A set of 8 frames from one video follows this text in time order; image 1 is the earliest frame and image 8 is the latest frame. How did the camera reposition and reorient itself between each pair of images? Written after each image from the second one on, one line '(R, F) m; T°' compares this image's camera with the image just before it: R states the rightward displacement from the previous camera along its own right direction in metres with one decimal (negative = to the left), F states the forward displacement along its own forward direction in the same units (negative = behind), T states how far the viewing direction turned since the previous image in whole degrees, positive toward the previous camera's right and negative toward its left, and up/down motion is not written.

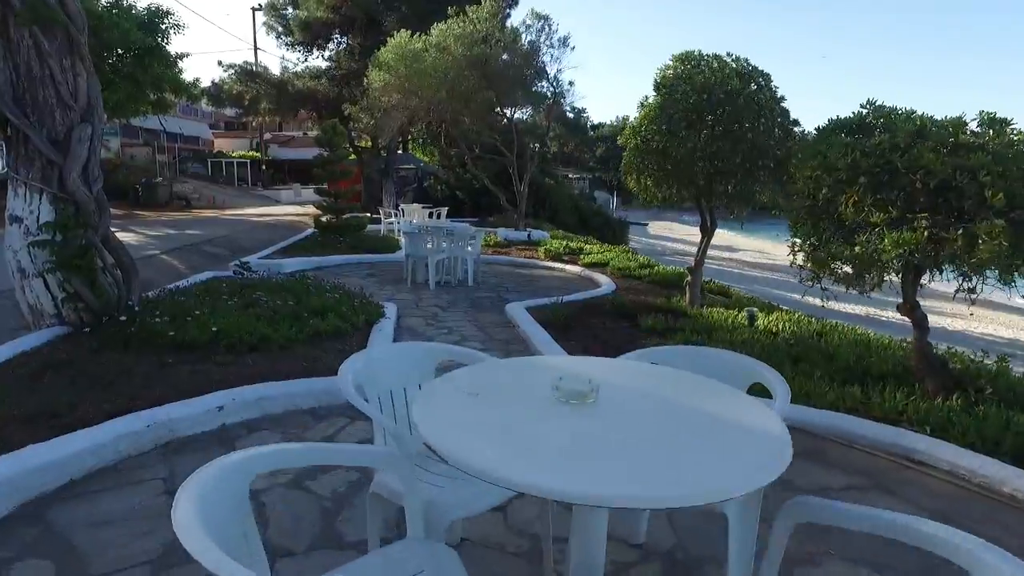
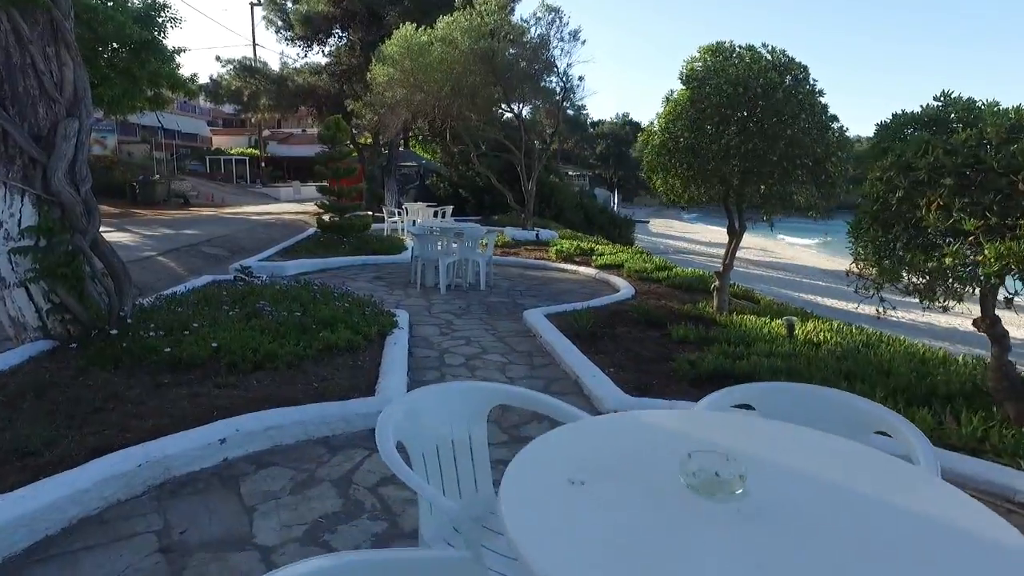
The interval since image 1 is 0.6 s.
(-0.2, +0.5) m; 0°
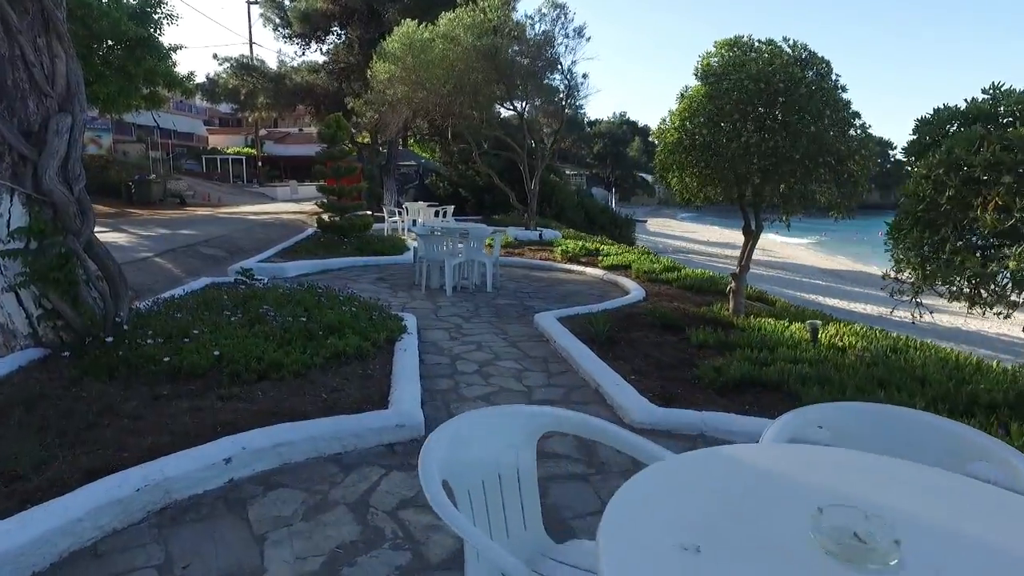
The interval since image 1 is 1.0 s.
(-0.1, +0.3) m; 0°
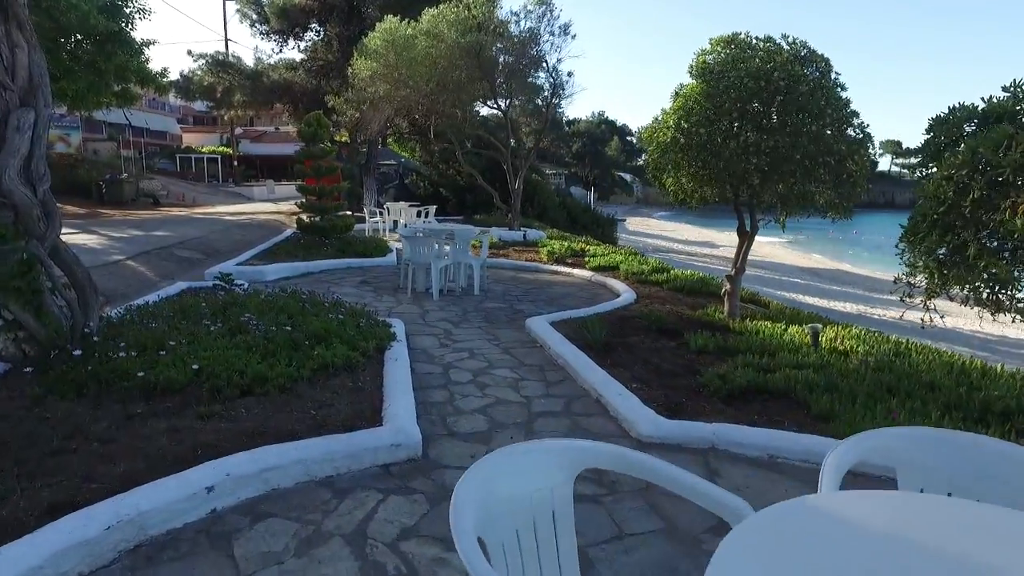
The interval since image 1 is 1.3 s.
(-0.1, +0.2) m; +2°
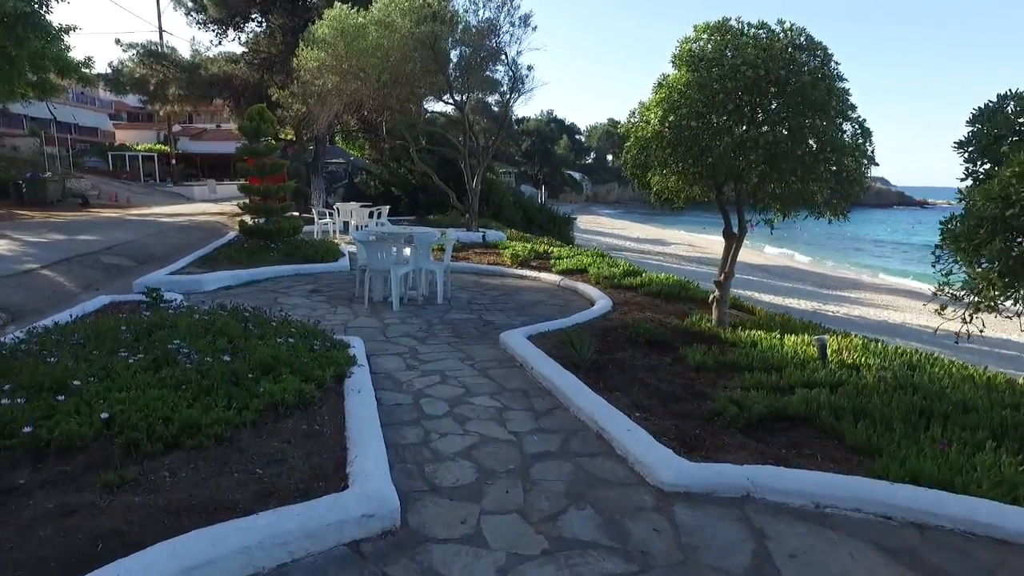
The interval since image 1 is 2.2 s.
(-0.2, +0.7) m; +4°
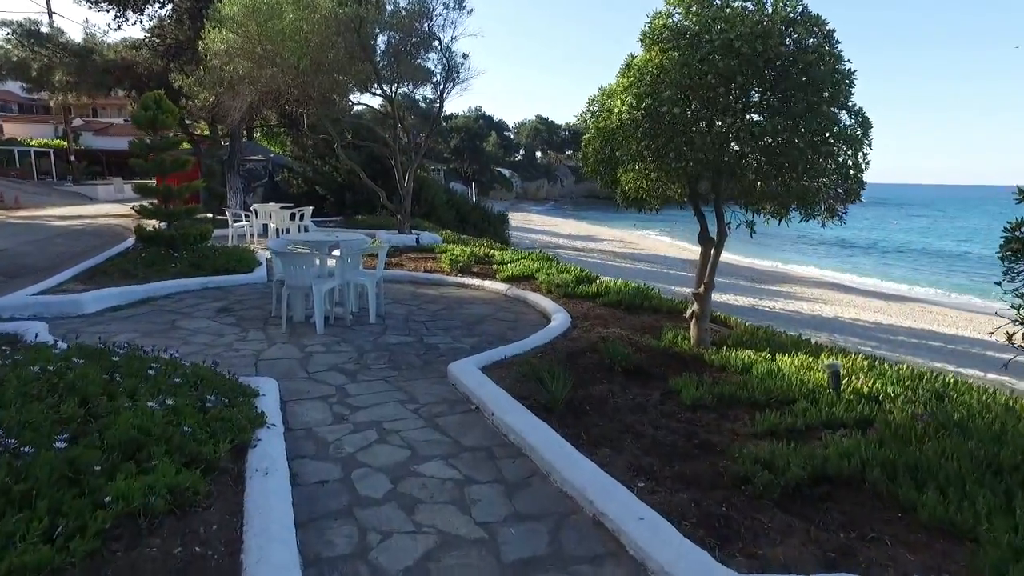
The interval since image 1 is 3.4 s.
(-0.1, +1.1) m; +6°
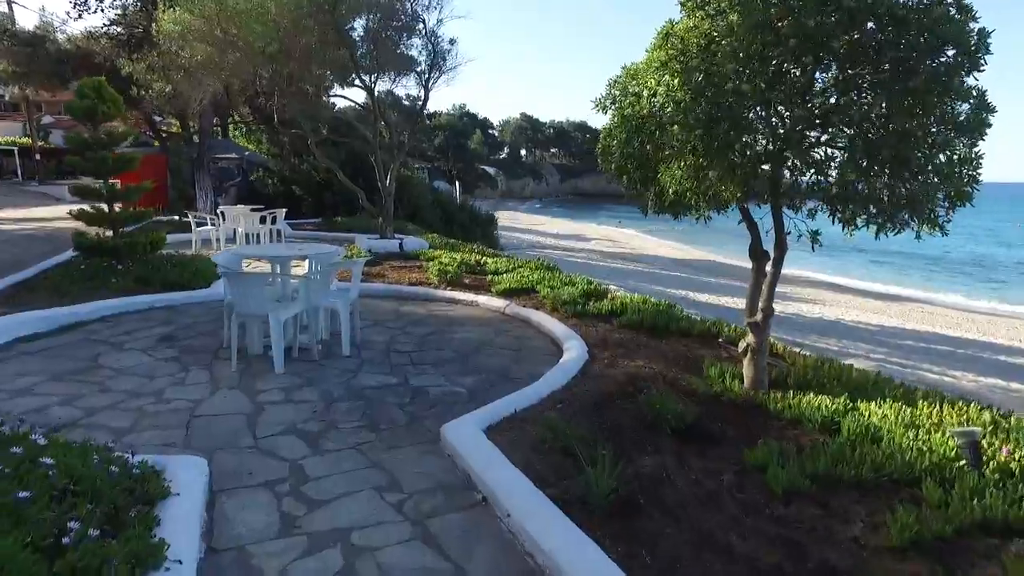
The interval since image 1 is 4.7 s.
(-0.2, +1.3) m; +1°
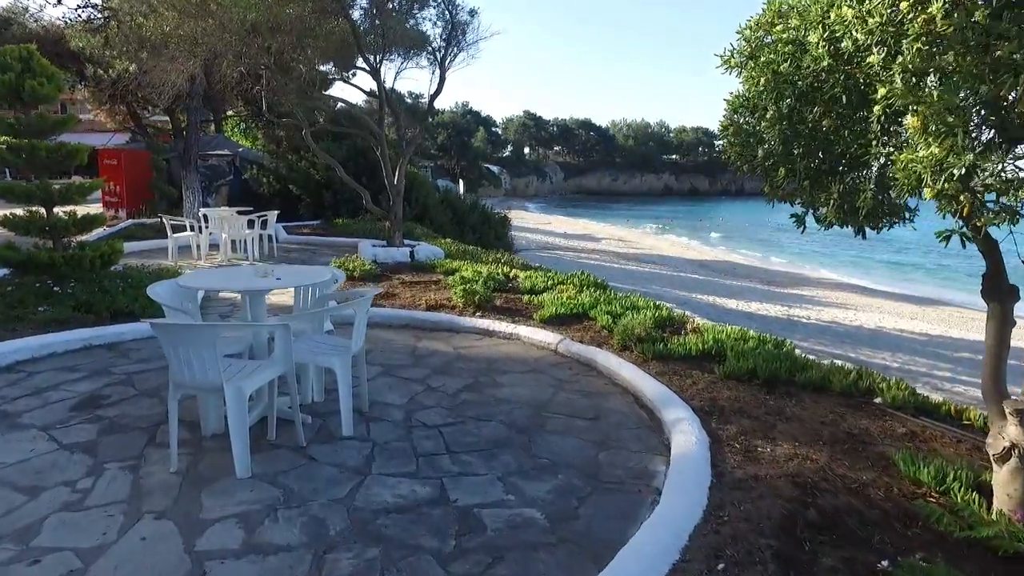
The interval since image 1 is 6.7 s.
(-0.5, +2.0) m; 0°
